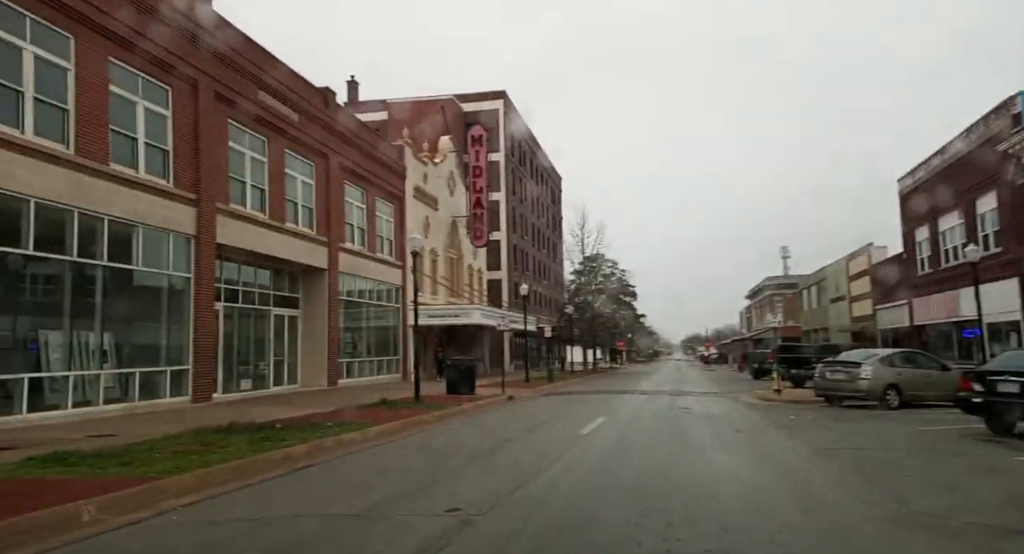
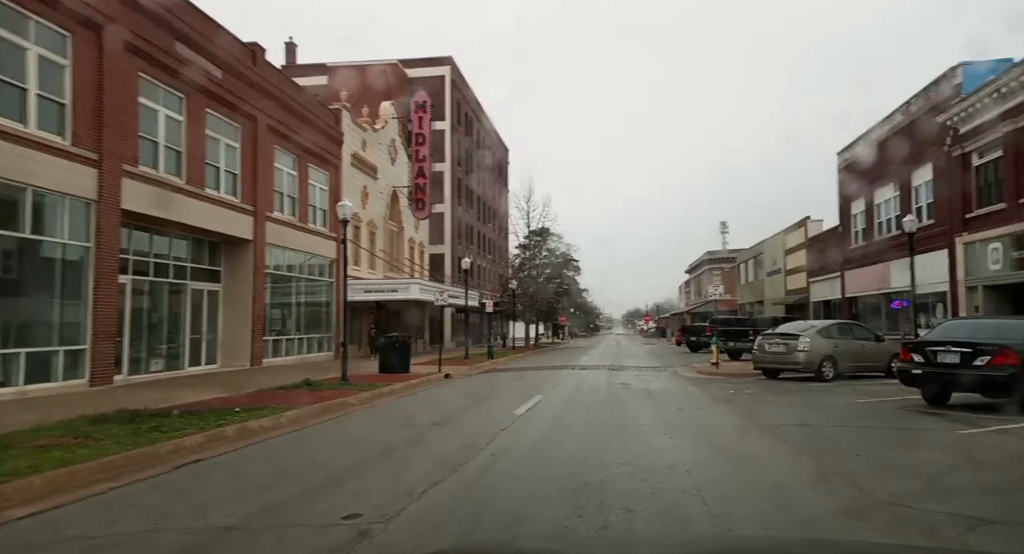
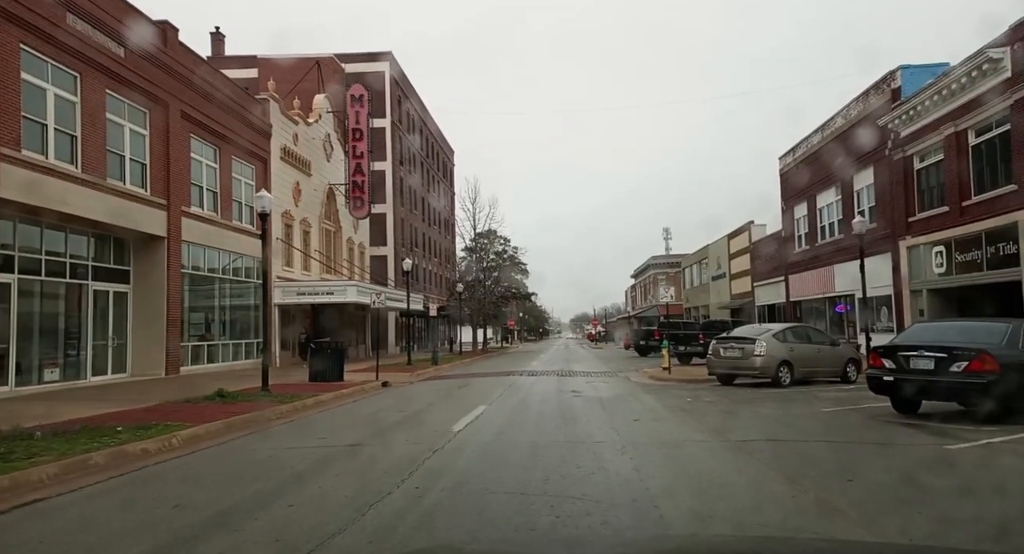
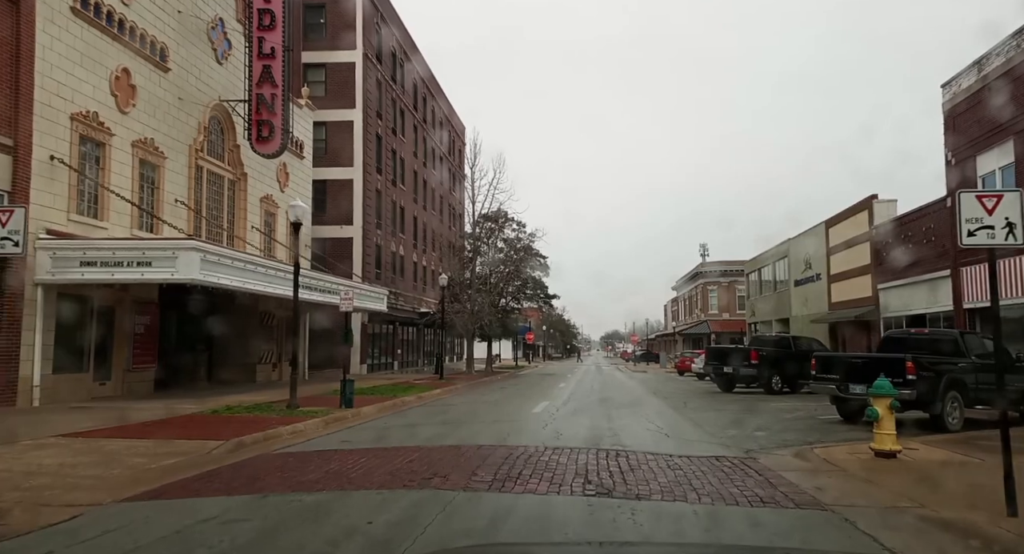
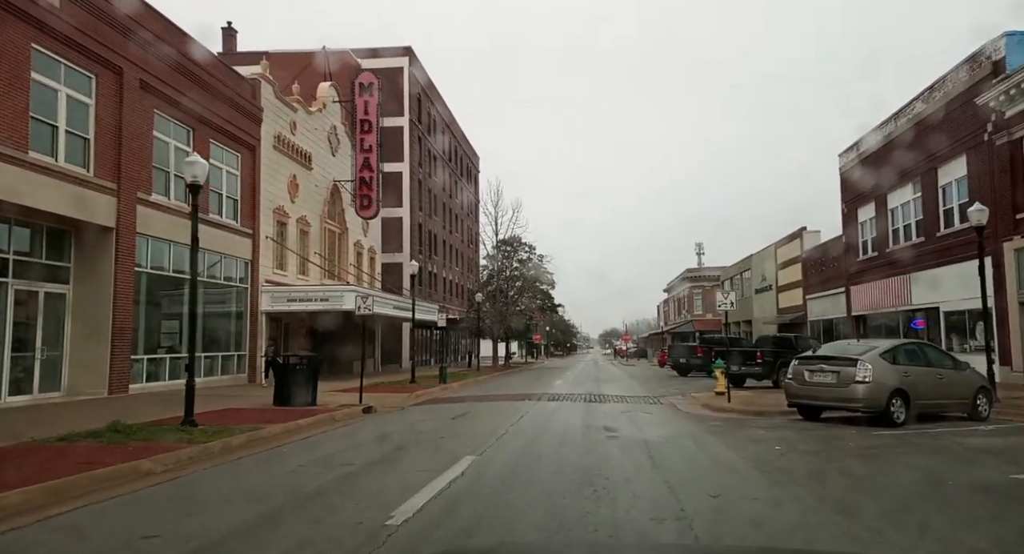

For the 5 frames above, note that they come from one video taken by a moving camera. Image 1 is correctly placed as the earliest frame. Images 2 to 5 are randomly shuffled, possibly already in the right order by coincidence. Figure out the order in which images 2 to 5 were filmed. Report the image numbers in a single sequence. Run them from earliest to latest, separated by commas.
2, 3, 5, 4
